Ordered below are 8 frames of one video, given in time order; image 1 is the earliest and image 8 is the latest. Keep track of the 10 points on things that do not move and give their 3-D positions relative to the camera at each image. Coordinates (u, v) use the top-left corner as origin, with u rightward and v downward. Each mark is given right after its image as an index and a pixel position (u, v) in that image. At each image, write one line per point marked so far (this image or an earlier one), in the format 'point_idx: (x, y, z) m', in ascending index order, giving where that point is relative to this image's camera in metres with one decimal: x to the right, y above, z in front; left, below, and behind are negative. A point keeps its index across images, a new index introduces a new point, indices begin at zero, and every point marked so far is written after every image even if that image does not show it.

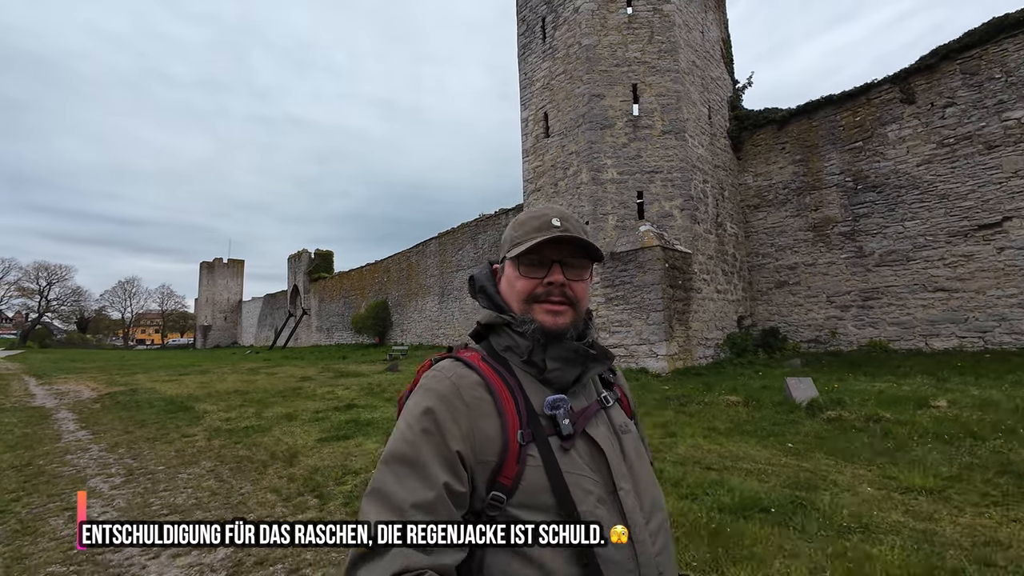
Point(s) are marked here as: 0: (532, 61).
0: (+0.6, +5.9, +12.3) m
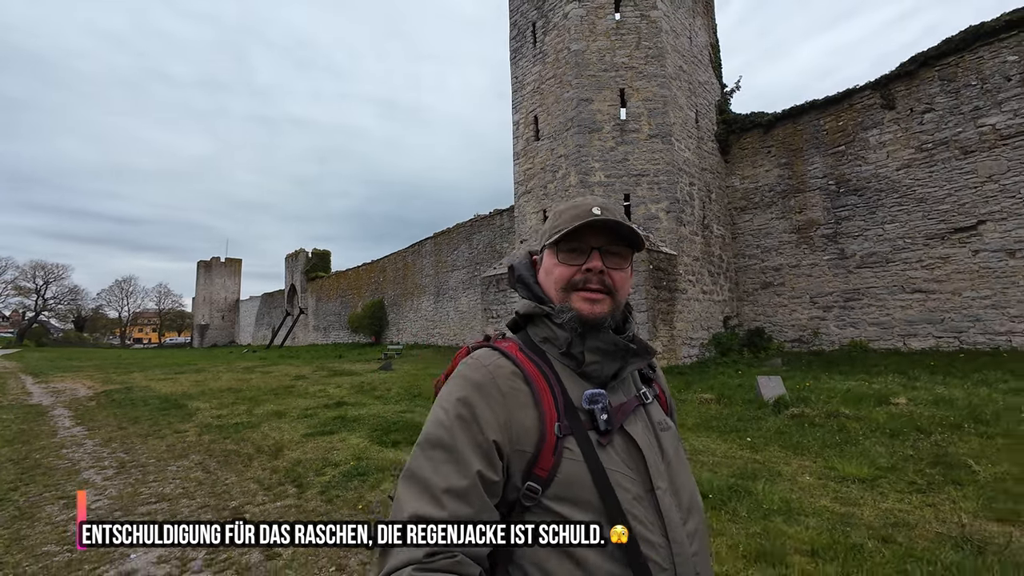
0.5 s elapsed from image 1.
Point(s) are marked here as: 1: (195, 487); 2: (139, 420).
0: (+0.3, +5.9, +12.5) m
1: (-2.3, -1.5, +3.5) m
2: (-5.3, -1.9, +6.7) m
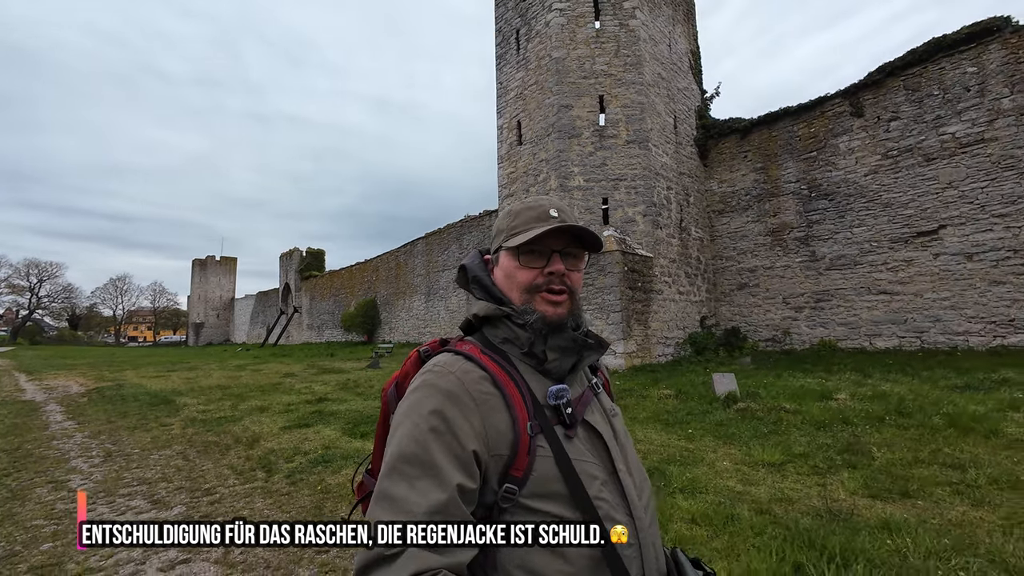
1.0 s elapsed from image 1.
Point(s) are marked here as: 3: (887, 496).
0: (-0.1, +5.9, +12.9) m
1: (-2.7, -1.5, +3.8) m
2: (-5.7, -1.9, +7.0) m
3: (+2.2, -1.2, +2.8) m
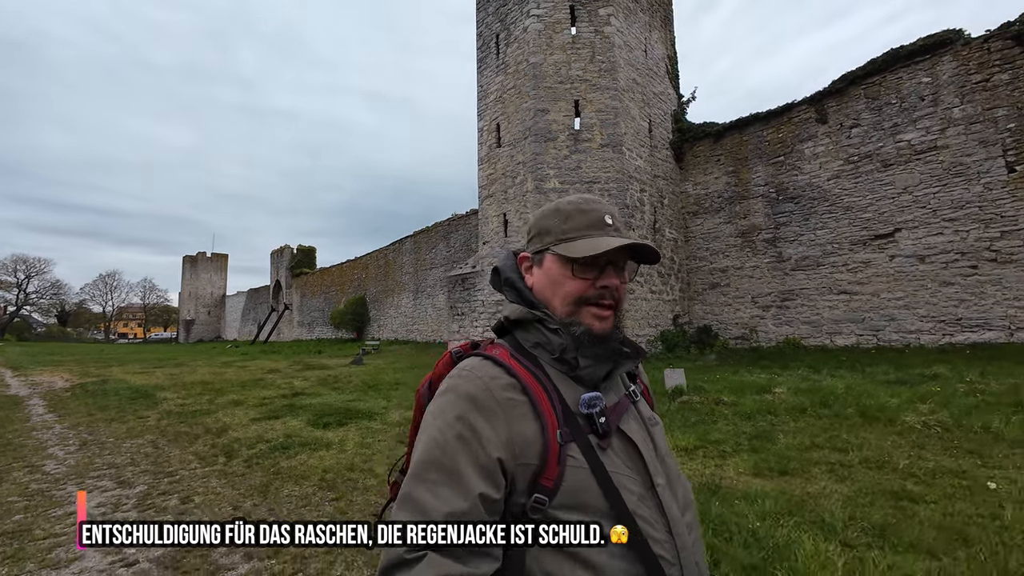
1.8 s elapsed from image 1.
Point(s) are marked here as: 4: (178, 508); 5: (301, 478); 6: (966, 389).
0: (-0.7, +5.9, +13.2) m
1: (-3.2, -1.5, +4.1) m
2: (-6.2, -1.8, +7.3) m
3: (+1.7, -1.2, +3.2) m
4: (-2.0, -1.3, +2.9) m
5: (-1.5, -1.3, +3.3) m
6: (+5.3, -1.2, +5.5) m
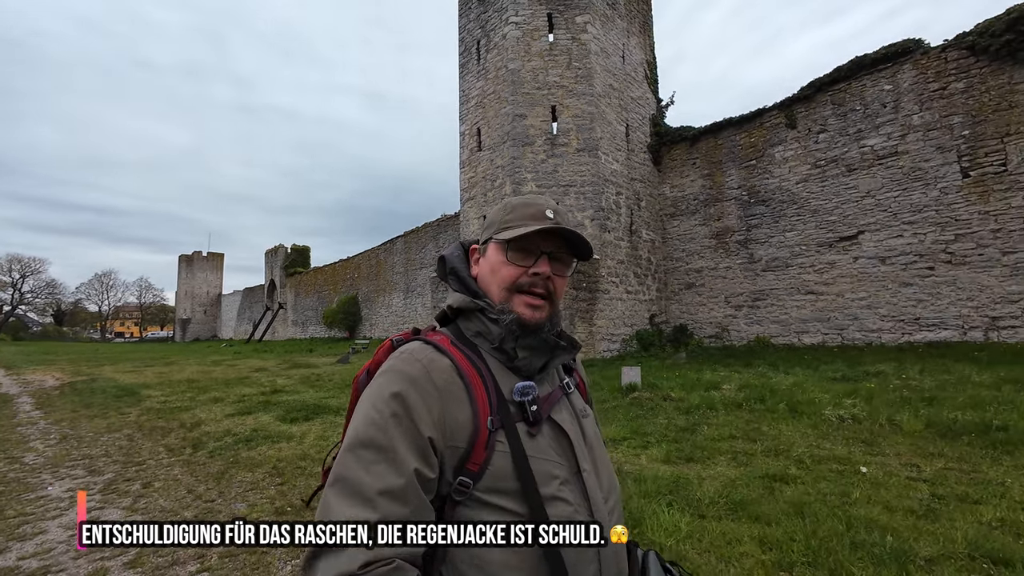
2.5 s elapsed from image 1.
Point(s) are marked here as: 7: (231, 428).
0: (-1.2, +5.9, +13.5) m
1: (-3.7, -1.5, +4.5) m
2: (-6.7, -1.9, +7.6) m
3: (+1.2, -1.3, +3.5) m
4: (-2.5, -1.4, +3.2) m
5: (-2.0, -1.4, +3.7) m
6: (+4.8, -1.2, +5.8) m
7: (-3.0, -1.5, +5.1) m
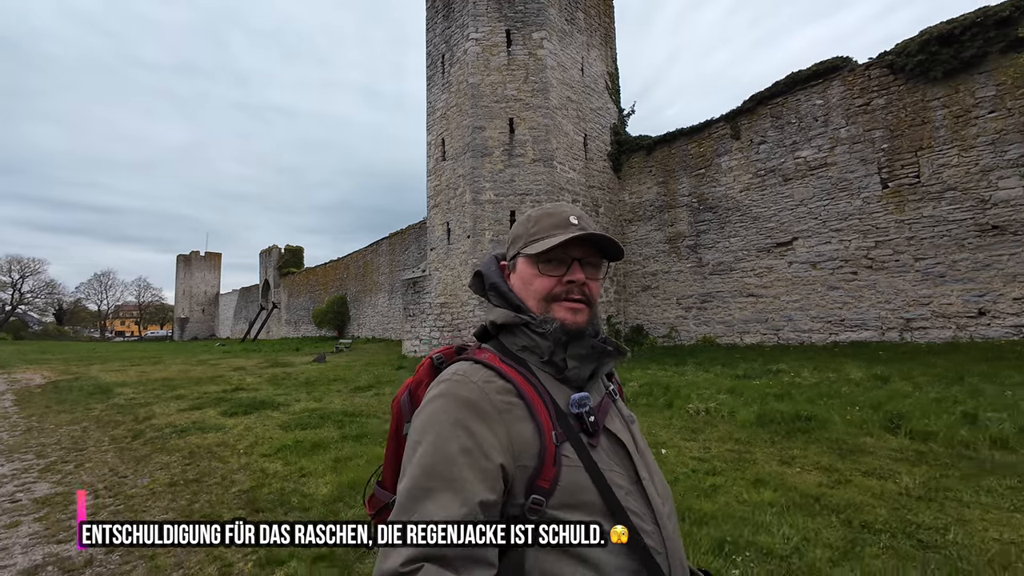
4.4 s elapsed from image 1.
0: (-2.3, +5.8, +14.1) m
1: (-4.8, -1.6, +5.1) m
2: (-7.8, -2.0, +8.3) m
3: (+0.1, -1.4, +4.2) m
4: (-3.6, -1.5, +3.9) m
5: (-3.1, -1.5, +4.3) m
6: (+3.7, -1.3, +6.5) m
7: (-4.1, -1.6, +5.8) m
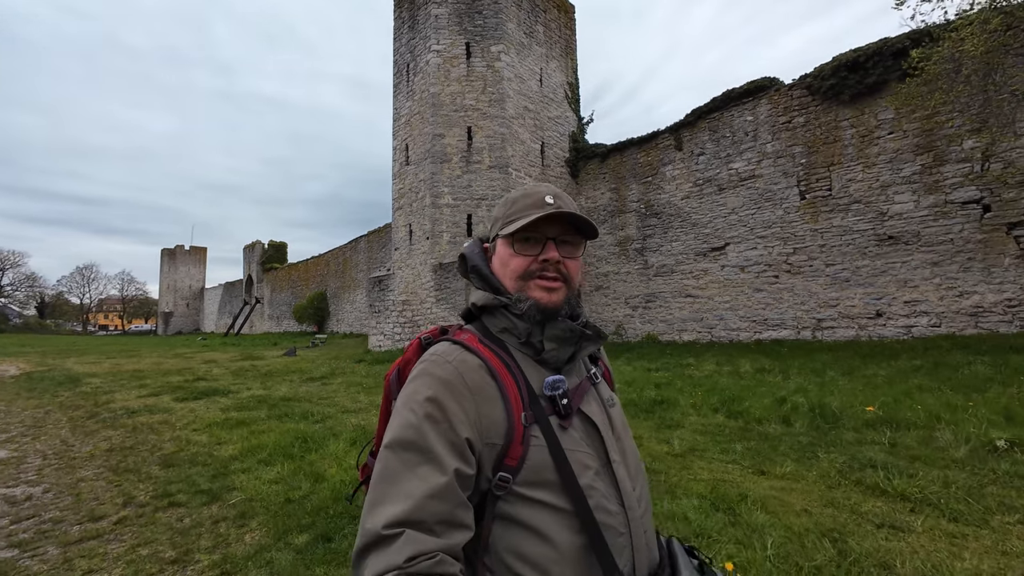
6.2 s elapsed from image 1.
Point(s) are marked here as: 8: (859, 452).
0: (-3.5, +5.9, +14.8) m
1: (-5.9, -1.6, +5.8) m
2: (-9.0, -1.9, +8.9) m
3: (-1.0, -1.4, +5.0) m
4: (-4.7, -1.5, +4.6) m
5: (-4.2, -1.5, +5.1) m
6: (+2.6, -1.3, +7.4) m
7: (-5.2, -1.6, +6.5) m
8: (+2.4, -1.2, +3.3) m
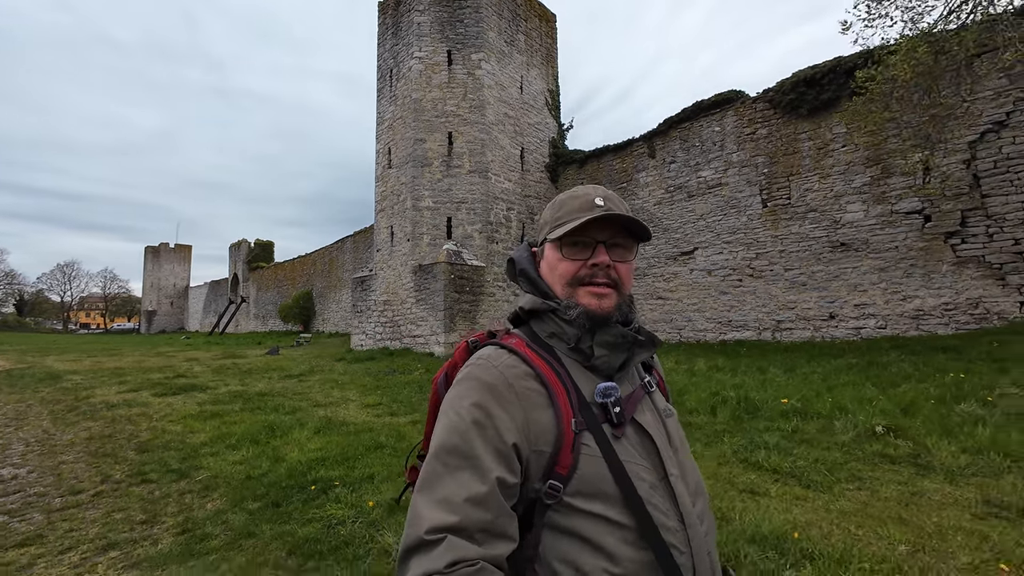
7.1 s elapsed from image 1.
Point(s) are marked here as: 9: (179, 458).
0: (-4.2, +5.9, +15.2) m
1: (-6.4, -1.6, +6.1) m
2: (-9.6, -1.9, +9.1) m
3: (-1.5, -1.4, +5.4) m
4: (-5.2, -1.5, +4.9) m
5: (-4.7, -1.5, +5.4) m
6: (+2.0, -1.4, +7.8) m
7: (-5.8, -1.6, +6.8) m
8: (+2.0, -1.2, +3.8) m
9: (-2.5, -1.3, +3.6) m
